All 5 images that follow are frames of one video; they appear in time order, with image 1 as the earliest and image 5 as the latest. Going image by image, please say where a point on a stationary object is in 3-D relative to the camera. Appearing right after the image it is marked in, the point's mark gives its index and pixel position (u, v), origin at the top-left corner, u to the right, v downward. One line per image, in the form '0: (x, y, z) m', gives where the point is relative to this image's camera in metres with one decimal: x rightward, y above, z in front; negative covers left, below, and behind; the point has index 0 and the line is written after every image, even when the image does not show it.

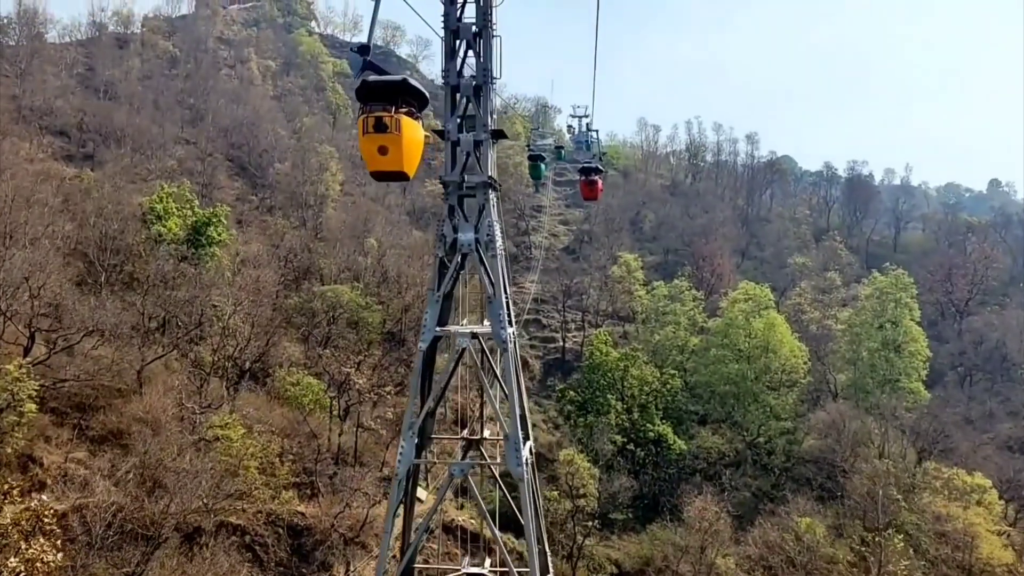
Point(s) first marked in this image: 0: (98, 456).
0: (-11.2, -4.6, +19.6) m
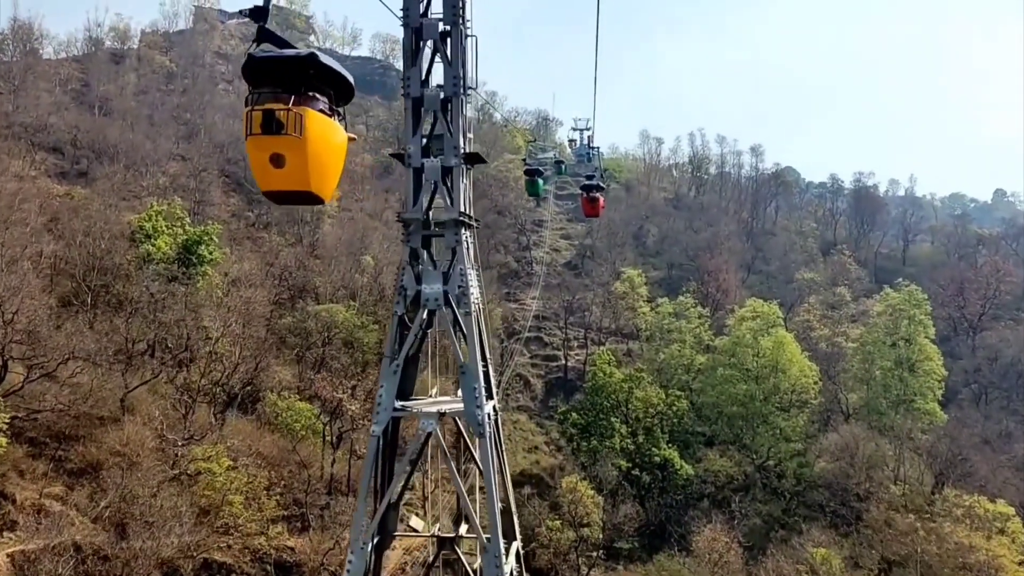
0: (-11.3, -5.2, +18.6) m
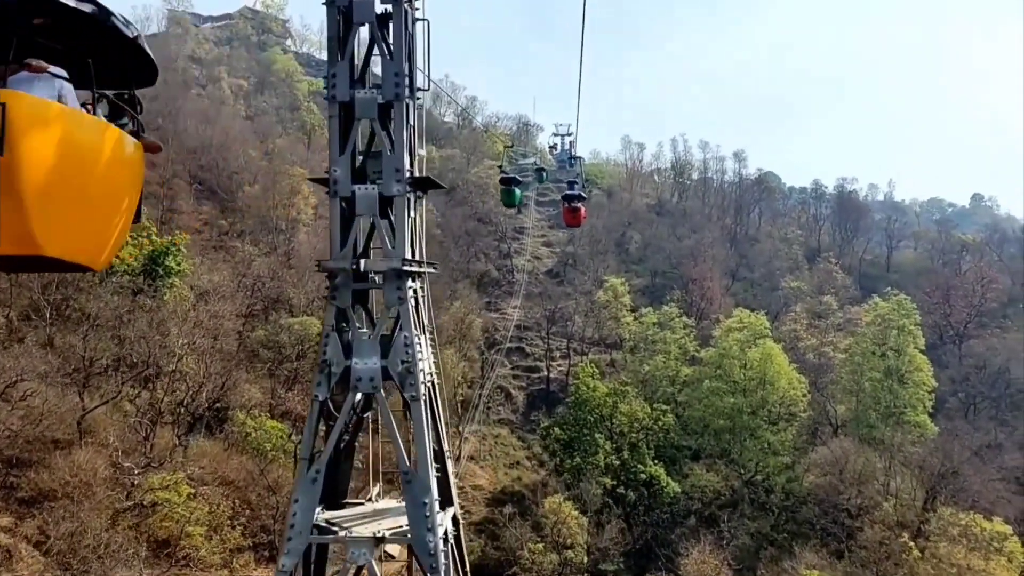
0: (-11.8, -5.7, +17.3) m
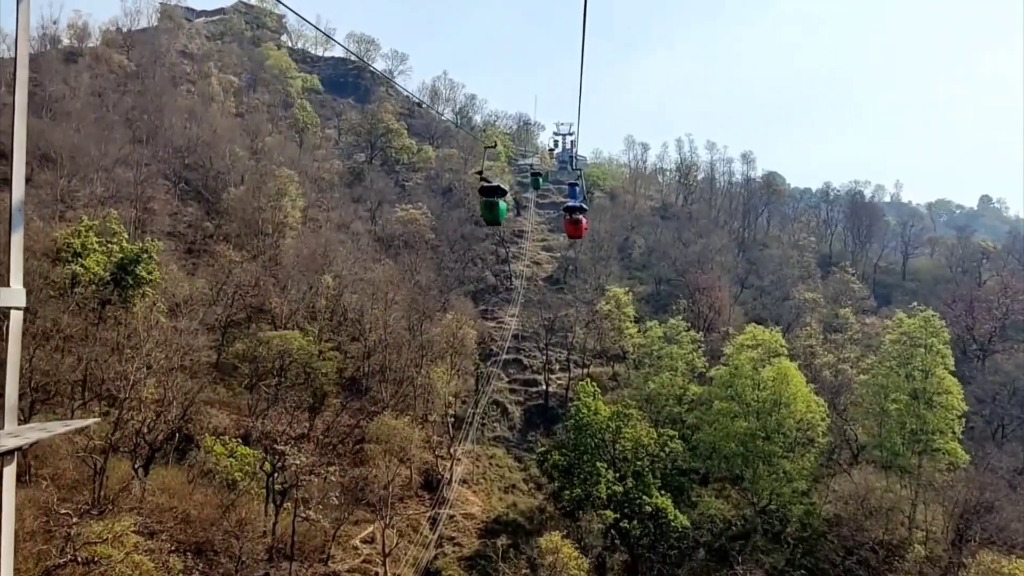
0: (-12.0, -6.1, +15.2) m
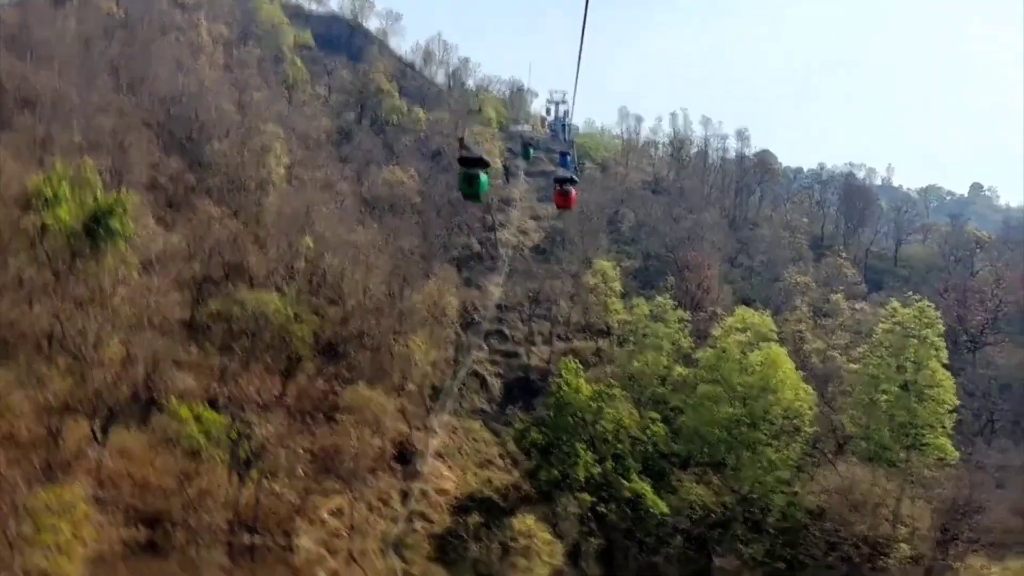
0: (-12.6, -5.1, +14.1) m
